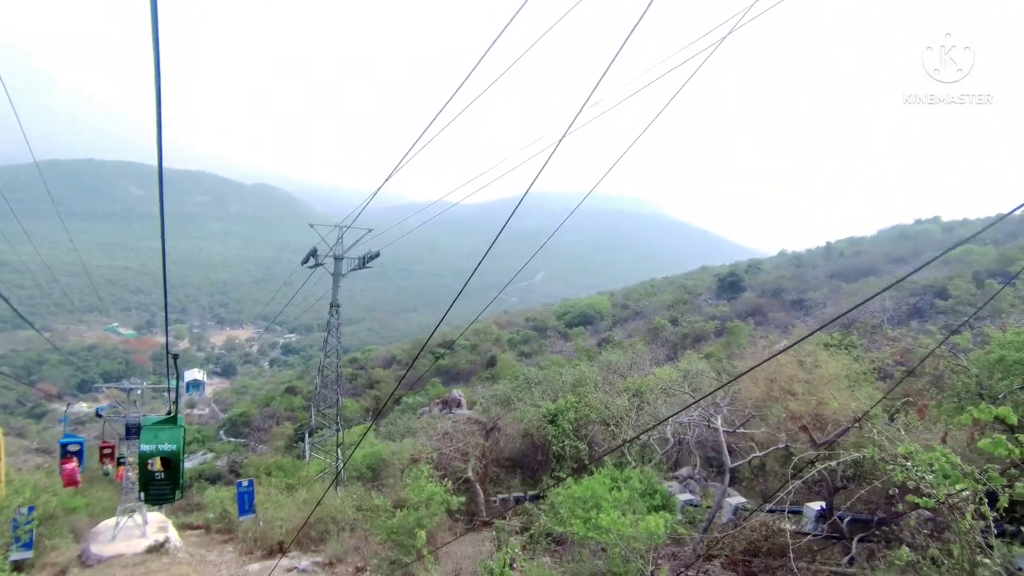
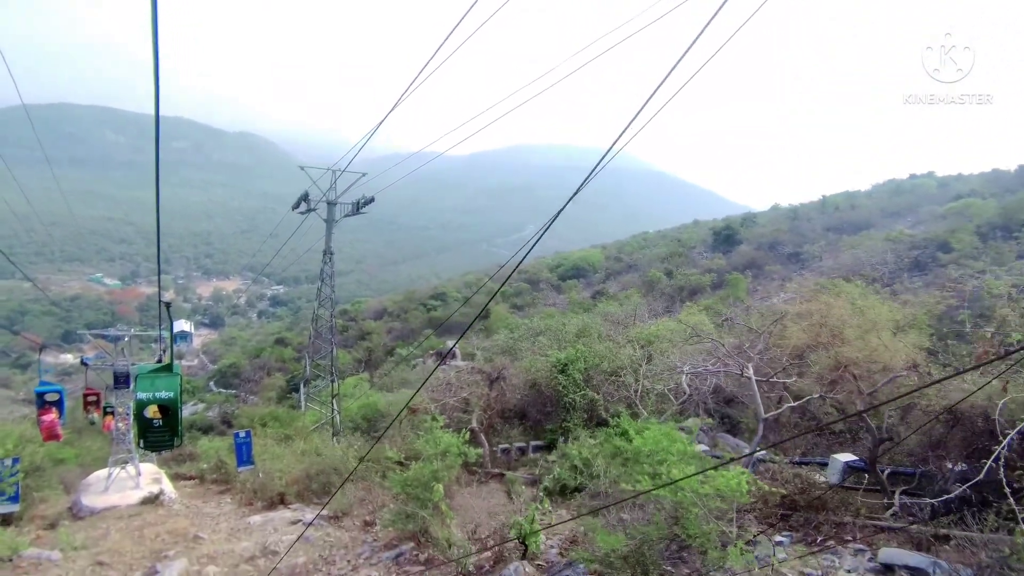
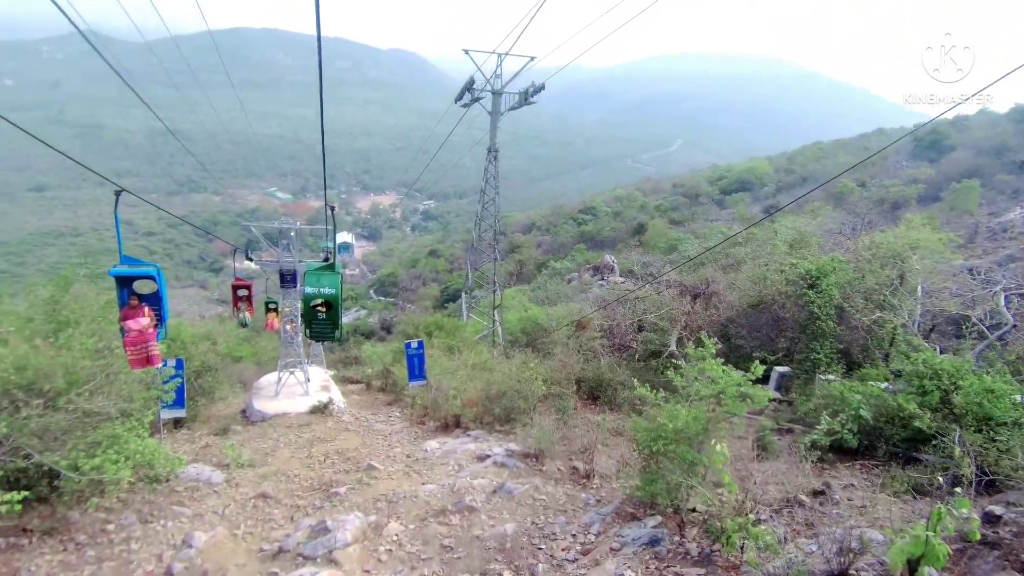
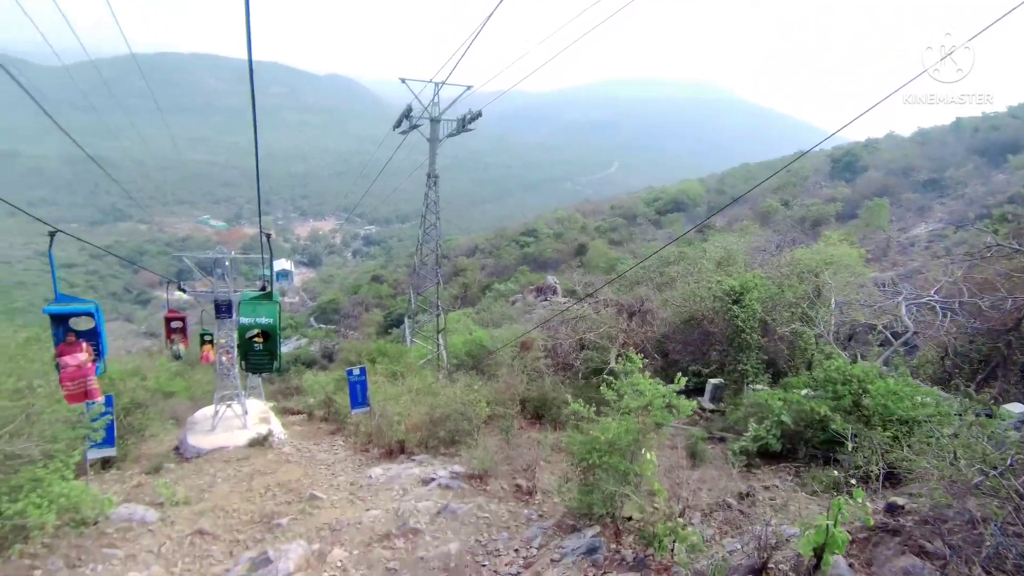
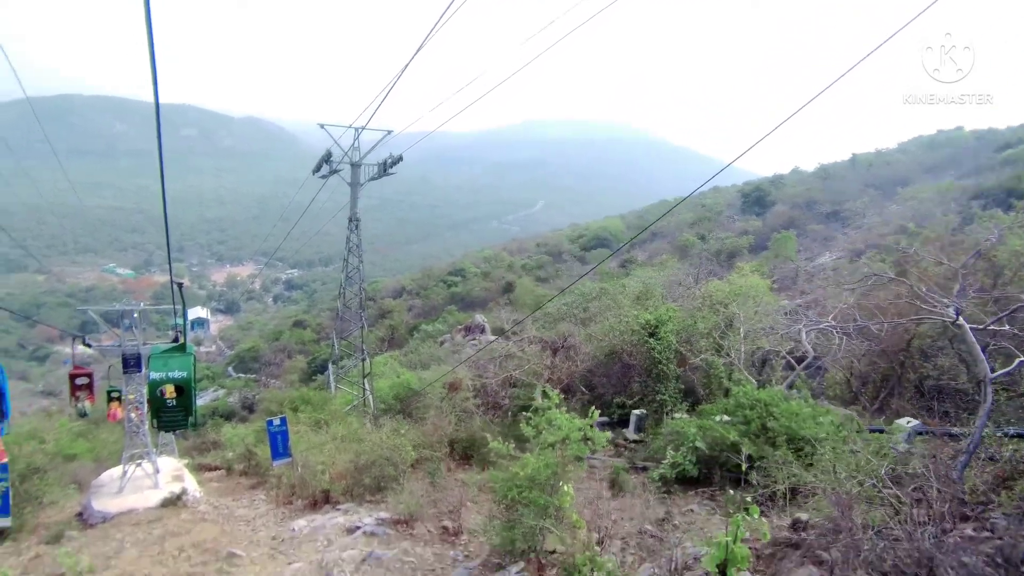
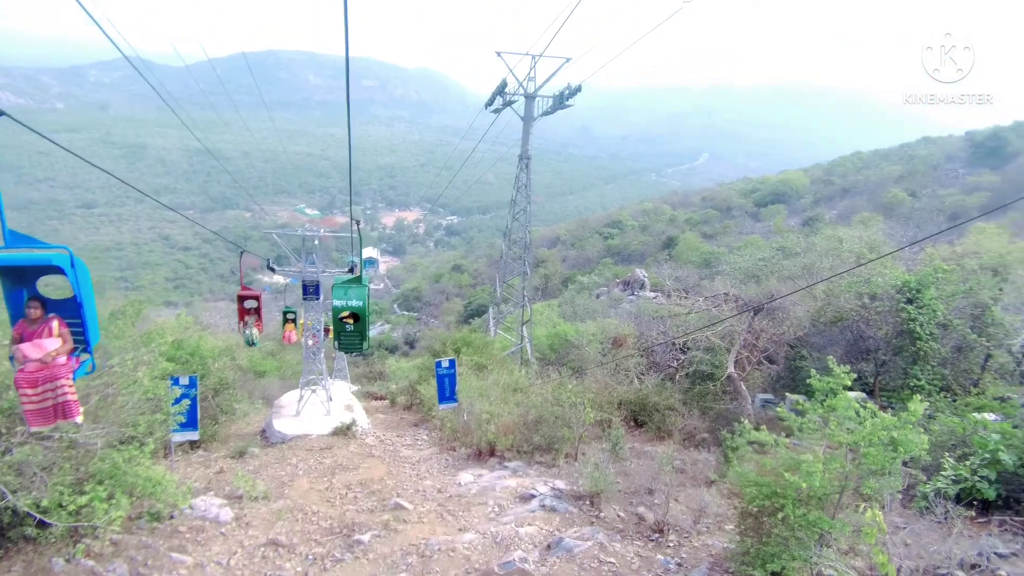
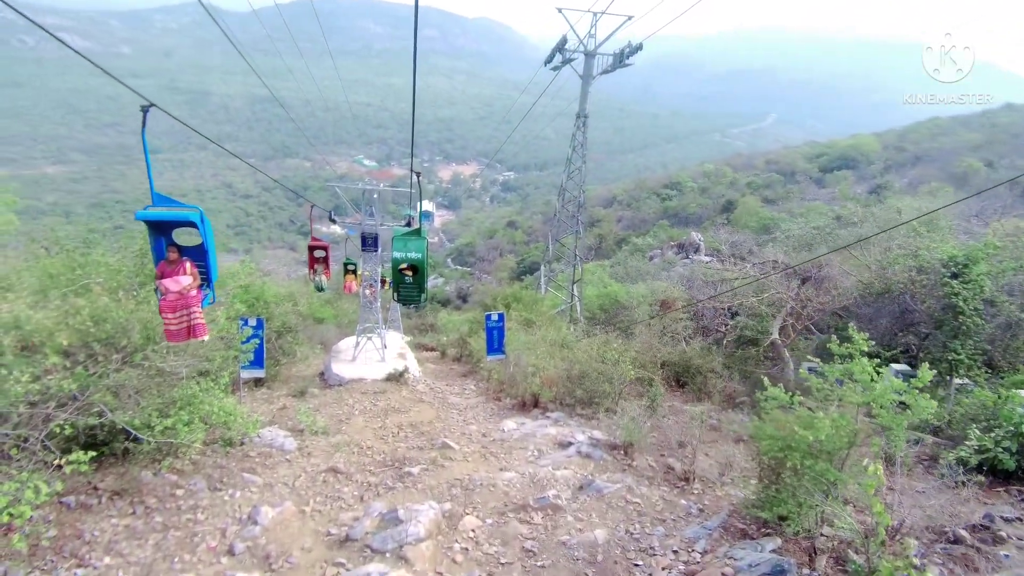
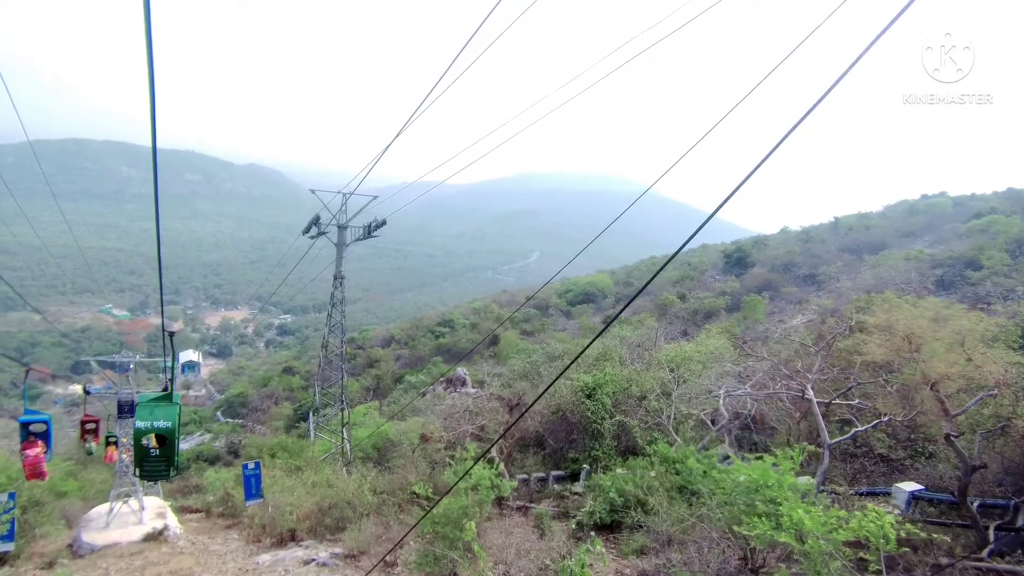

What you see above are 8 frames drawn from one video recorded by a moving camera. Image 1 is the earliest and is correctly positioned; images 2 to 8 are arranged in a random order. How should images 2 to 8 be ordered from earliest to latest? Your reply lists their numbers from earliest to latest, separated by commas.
2, 8, 5, 4, 3, 7, 6
